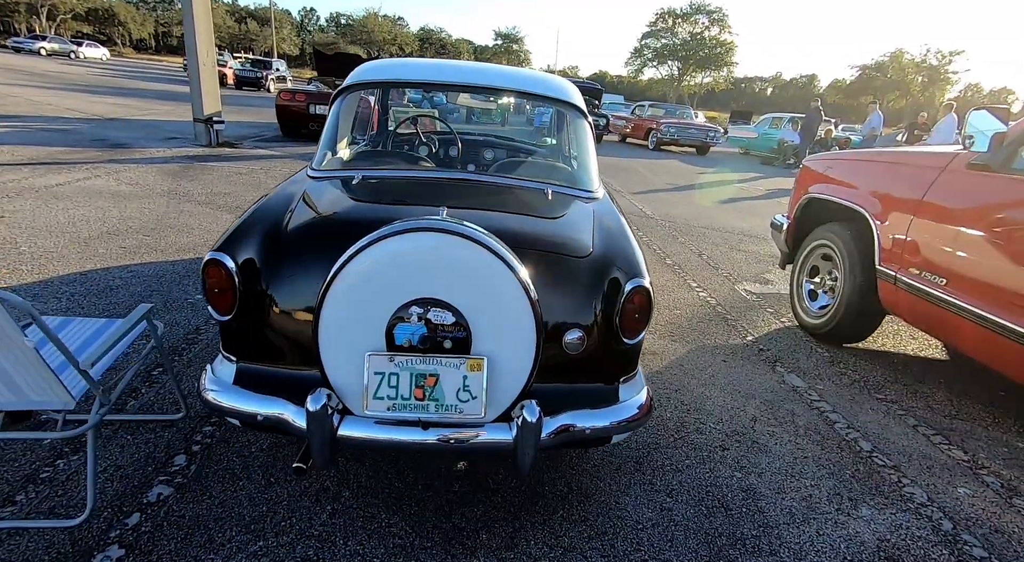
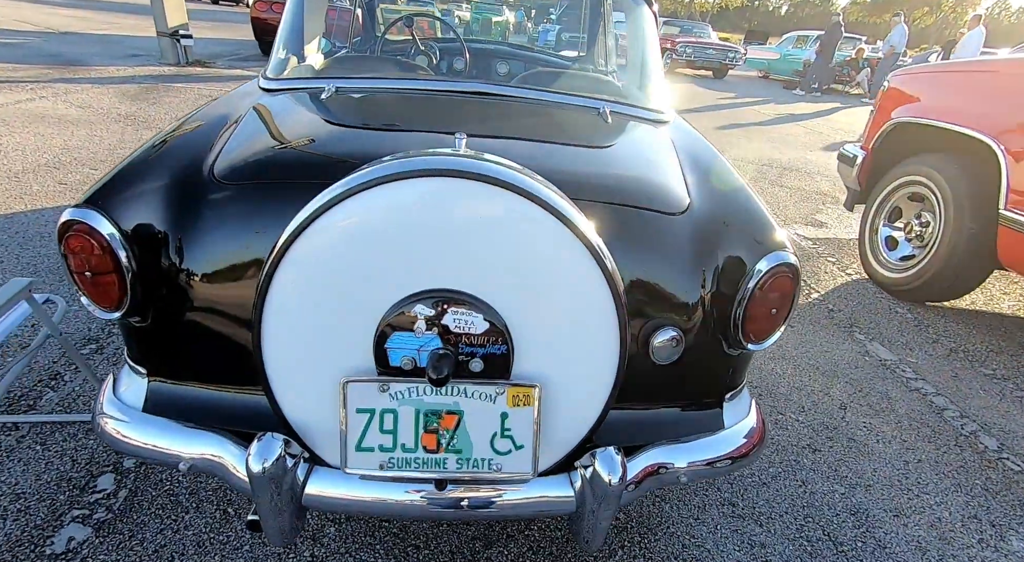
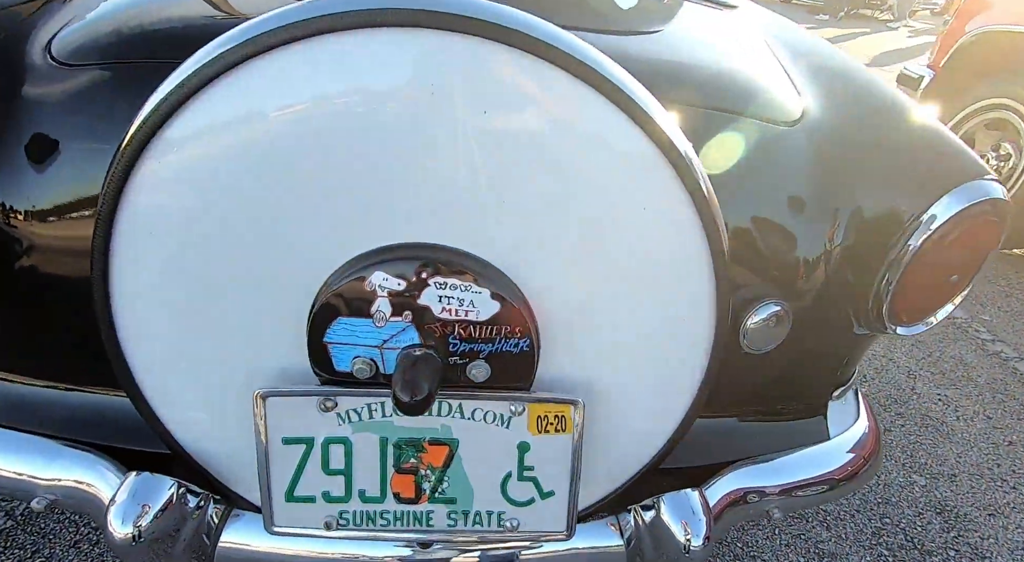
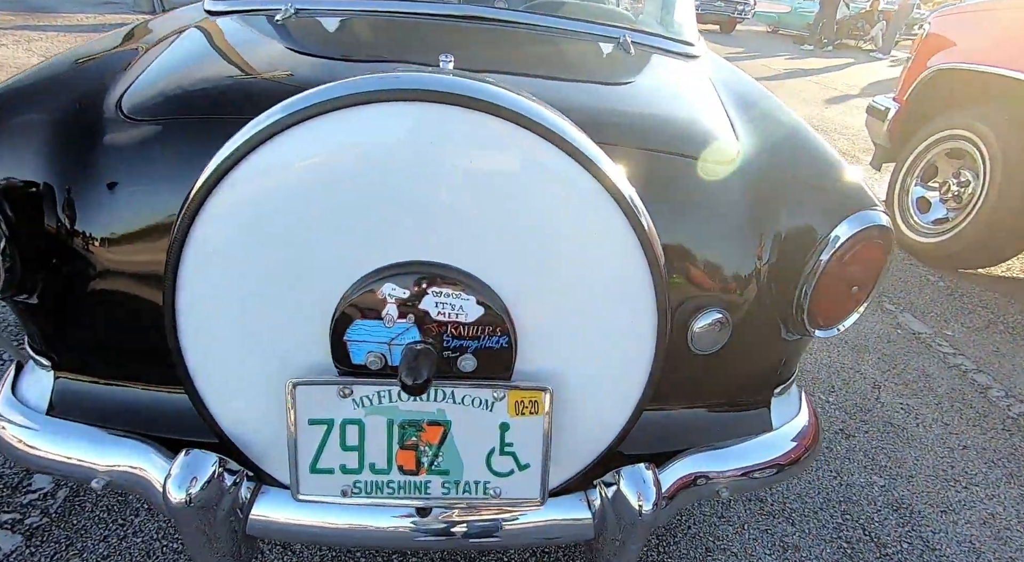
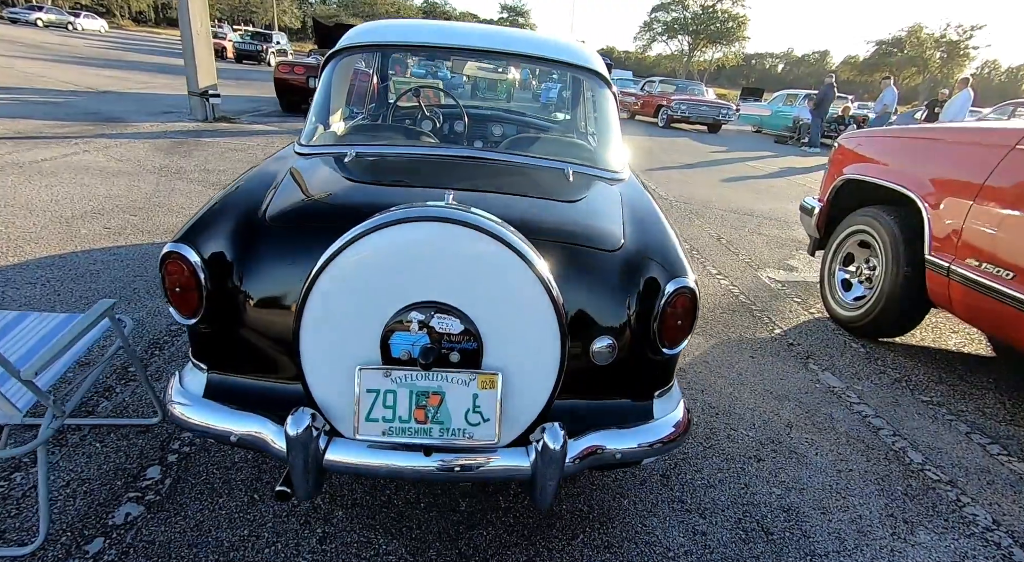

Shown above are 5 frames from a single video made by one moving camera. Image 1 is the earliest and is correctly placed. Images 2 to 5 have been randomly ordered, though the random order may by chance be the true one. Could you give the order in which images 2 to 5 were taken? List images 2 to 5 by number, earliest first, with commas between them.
5, 2, 4, 3
